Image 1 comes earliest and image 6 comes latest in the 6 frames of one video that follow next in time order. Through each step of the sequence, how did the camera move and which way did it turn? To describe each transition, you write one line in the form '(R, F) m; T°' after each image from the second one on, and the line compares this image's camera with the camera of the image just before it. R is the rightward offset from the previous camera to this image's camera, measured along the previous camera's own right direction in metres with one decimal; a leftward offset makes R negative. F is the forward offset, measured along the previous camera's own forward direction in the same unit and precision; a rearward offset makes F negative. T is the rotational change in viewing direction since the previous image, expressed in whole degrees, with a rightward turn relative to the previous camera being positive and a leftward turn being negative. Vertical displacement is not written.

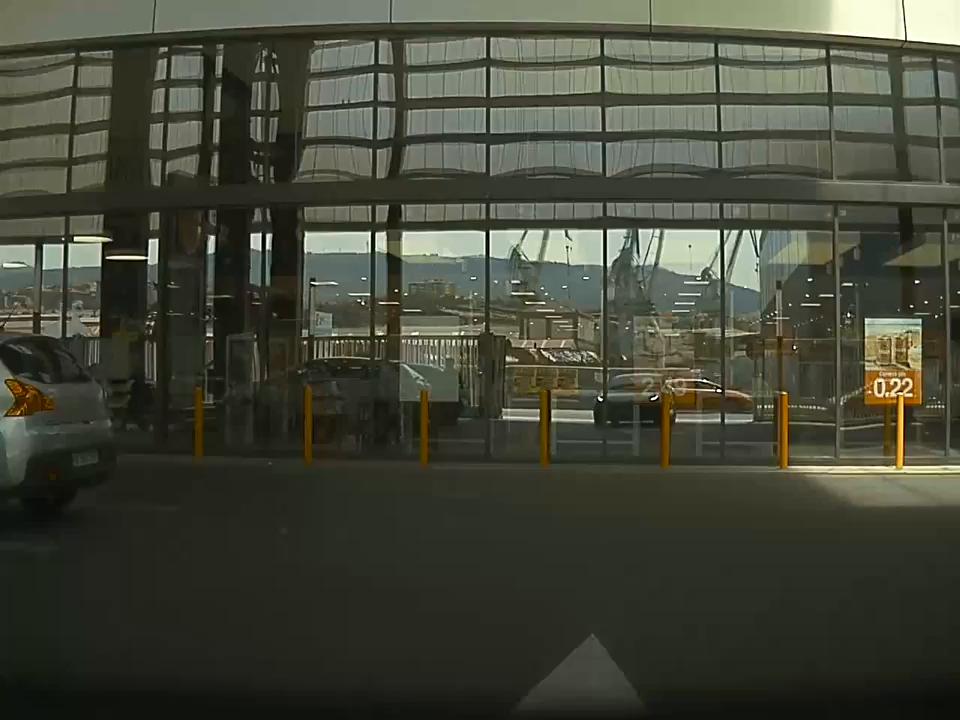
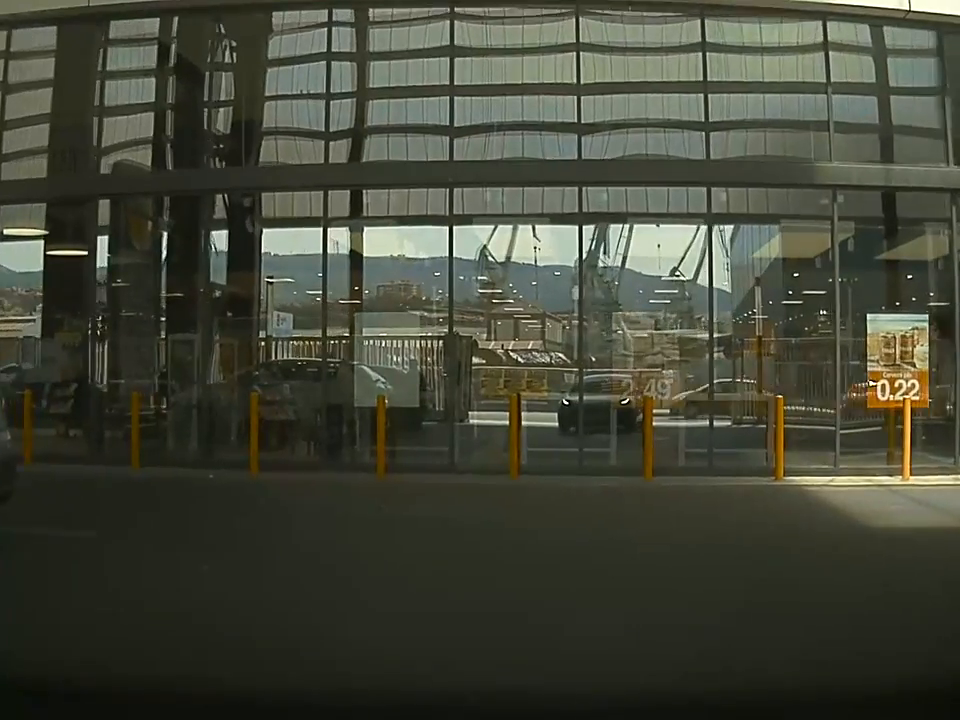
(0.0, +0.8) m; +2°
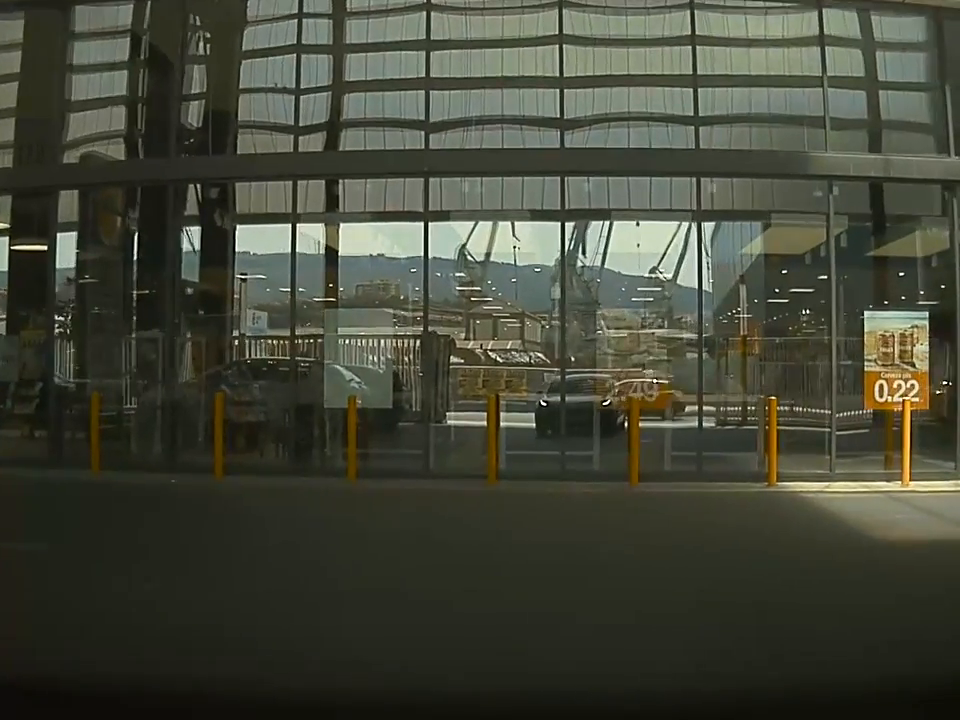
(0.0, +0.4) m; +1°
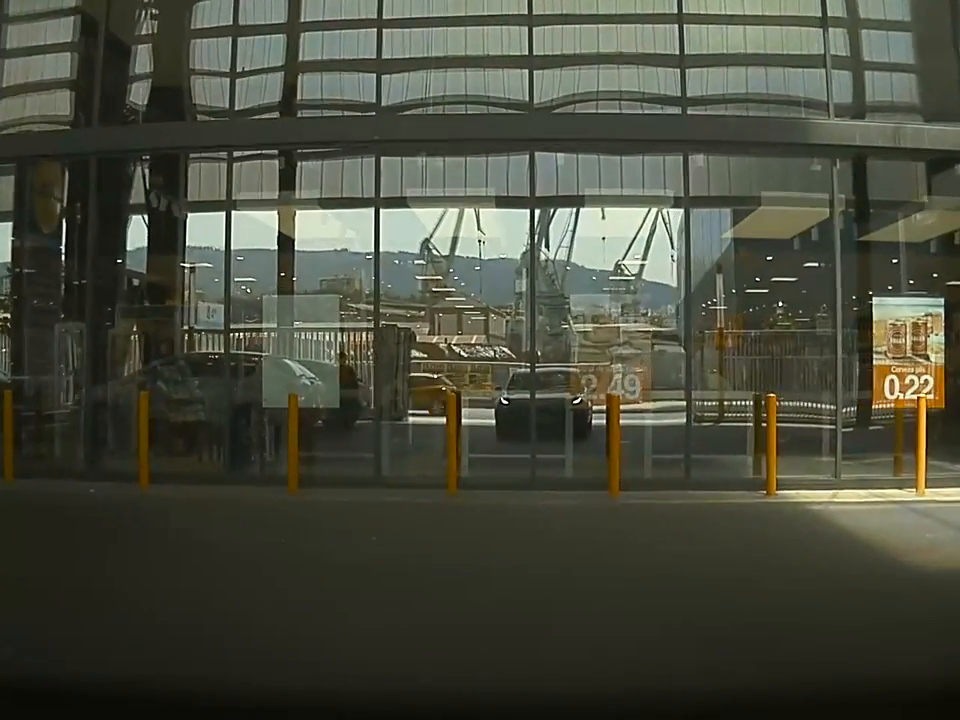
(0.0, +0.9) m; +2°
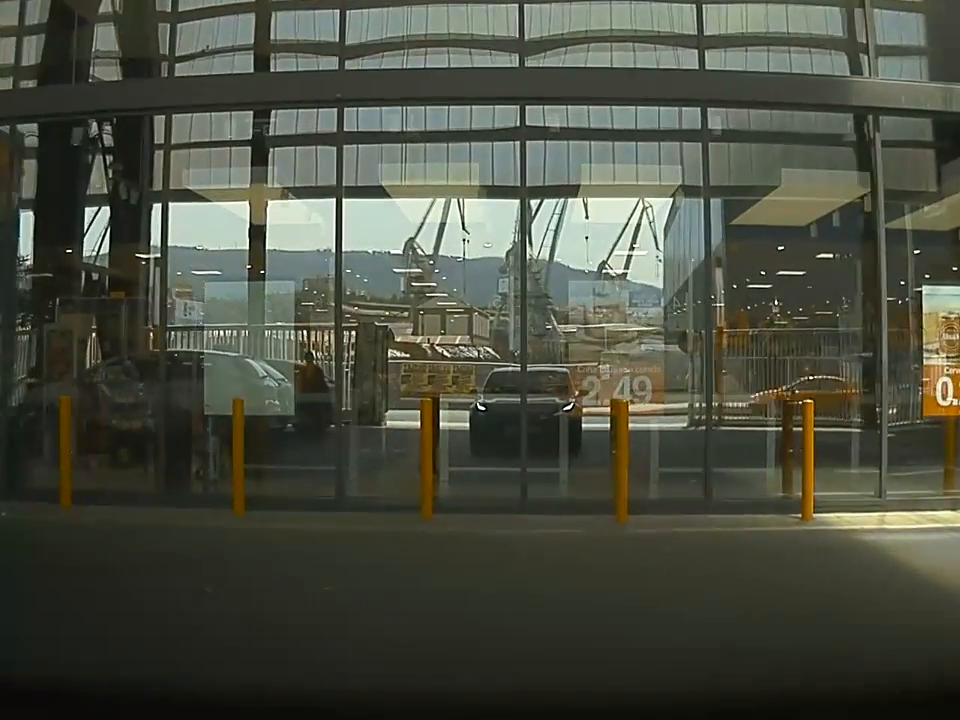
(0.0, +1.0) m; +1°
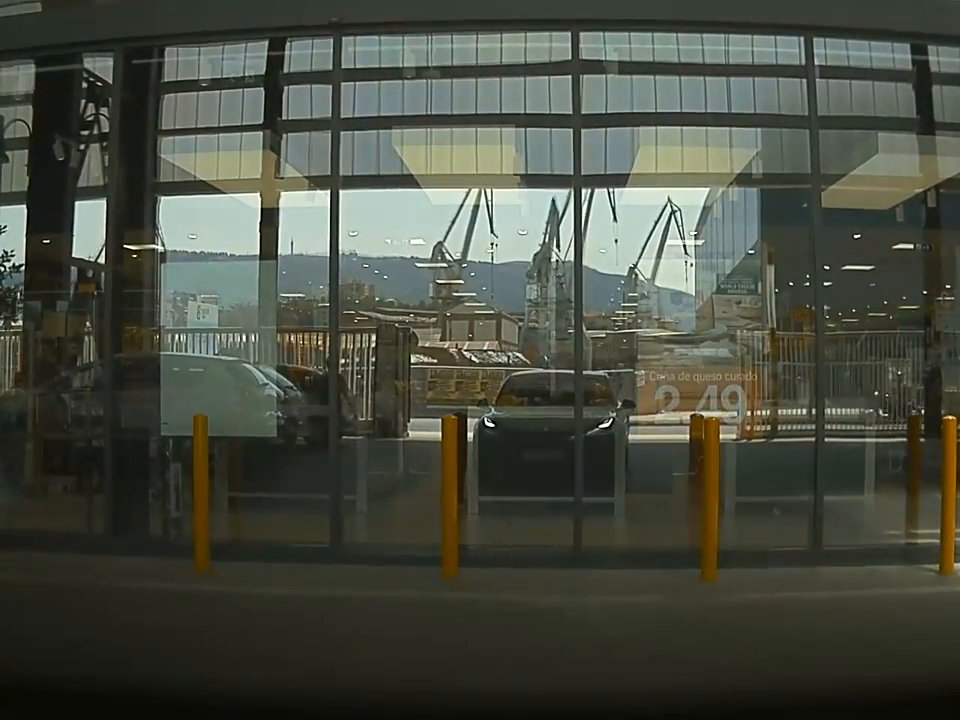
(-0.1, +1.3) m; -2°
